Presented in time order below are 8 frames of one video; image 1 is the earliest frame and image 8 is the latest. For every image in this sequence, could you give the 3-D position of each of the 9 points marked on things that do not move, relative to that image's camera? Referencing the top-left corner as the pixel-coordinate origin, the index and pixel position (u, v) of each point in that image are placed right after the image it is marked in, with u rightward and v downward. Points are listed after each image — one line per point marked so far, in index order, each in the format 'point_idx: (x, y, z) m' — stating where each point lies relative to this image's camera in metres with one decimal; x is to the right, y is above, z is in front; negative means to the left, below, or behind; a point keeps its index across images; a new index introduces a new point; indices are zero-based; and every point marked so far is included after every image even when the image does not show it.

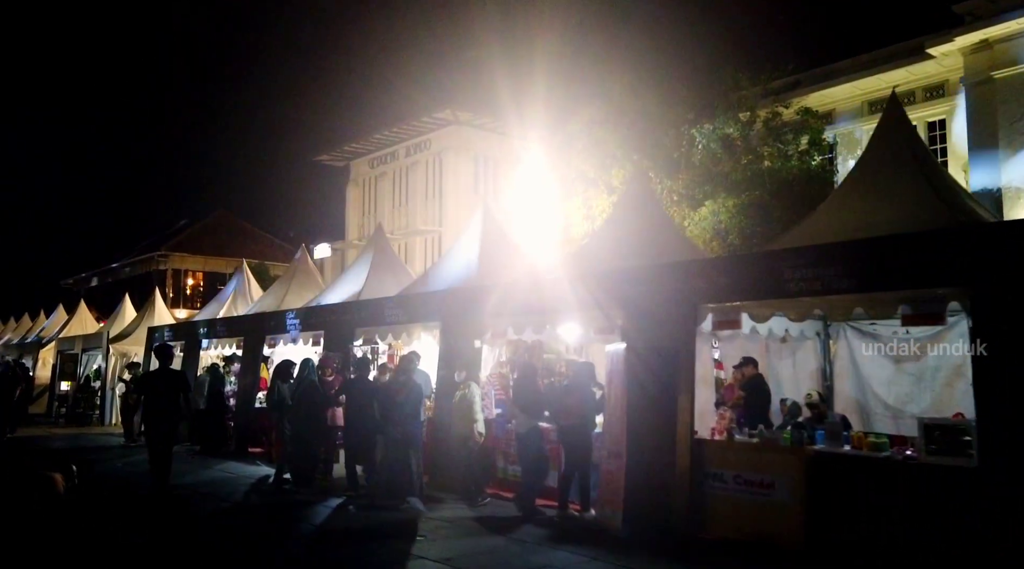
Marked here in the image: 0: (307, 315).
0: (-3.2, -0.5, +13.6) m
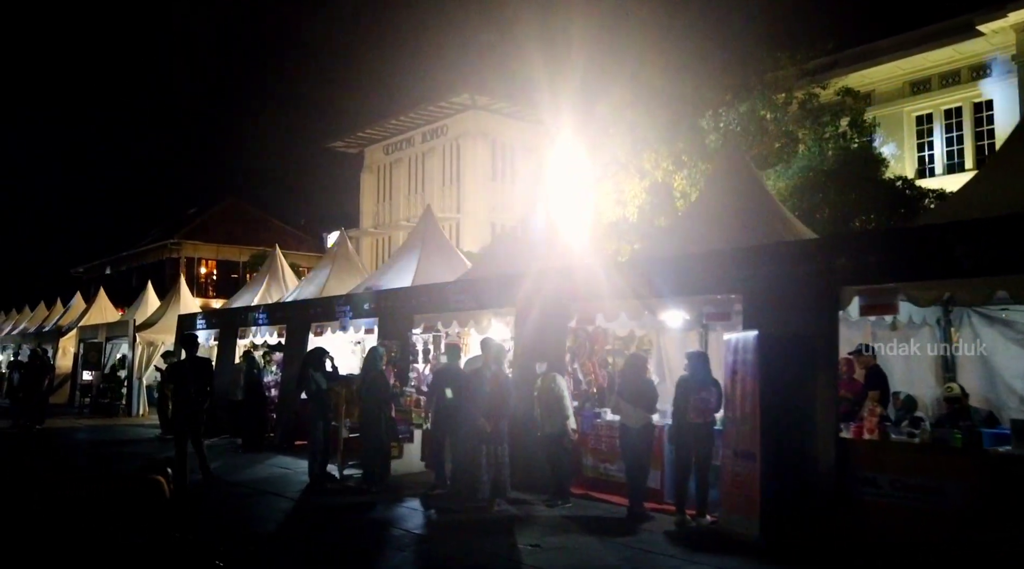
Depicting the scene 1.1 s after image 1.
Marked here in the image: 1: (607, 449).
0: (-2.3, -0.3, +12.9) m
1: (+0.9, -1.6, +8.3) m
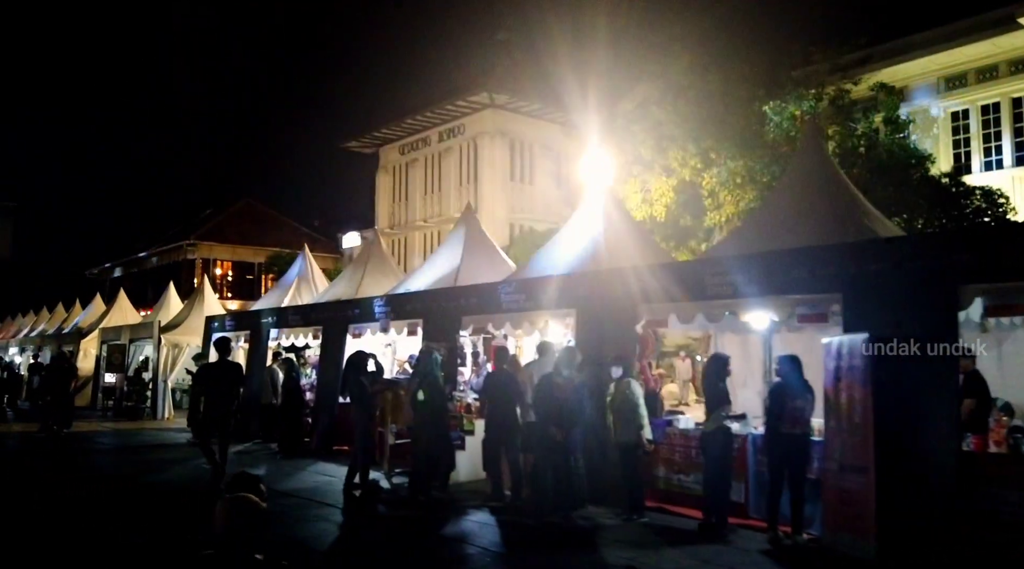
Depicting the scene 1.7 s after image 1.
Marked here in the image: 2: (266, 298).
0: (-1.6, -0.3, +12.4) m
1: (+1.6, -1.6, +7.8) m
2: (-5.3, -0.3, +18.6) m
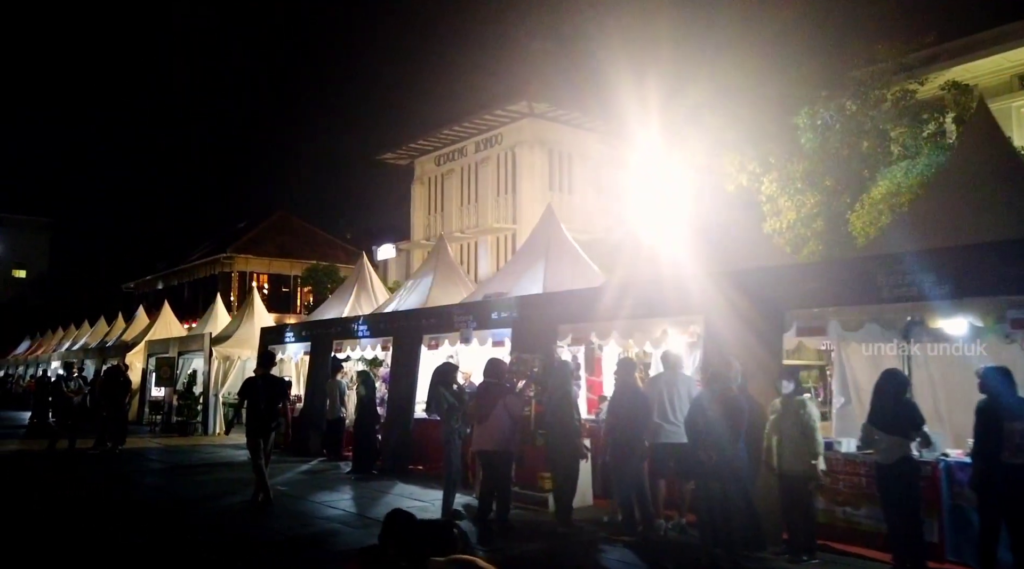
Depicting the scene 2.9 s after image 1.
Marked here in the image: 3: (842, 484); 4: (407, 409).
0: (-0.4, -0.4, +11.5) m
1: (+2.7, -1.6, +6.8) m
2: (-3.9, -0.5, +17.7) m
3: (+2.7, -1.6, +6.8) m
4: (-1.6, -1.9, +12.8) m
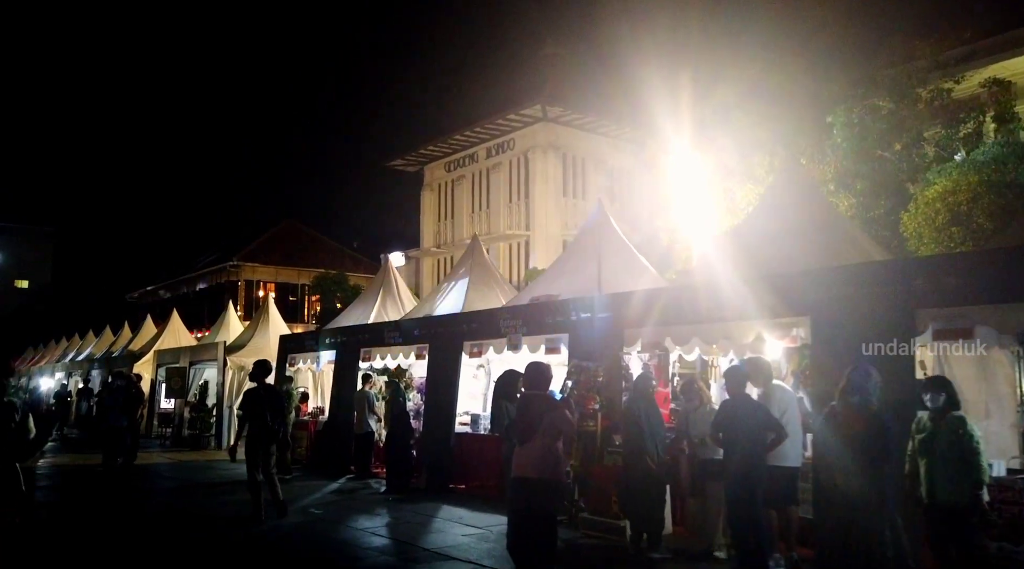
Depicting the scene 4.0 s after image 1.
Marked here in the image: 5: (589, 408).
0: (+0.3, -0.4, +10.4) m
1: (+3.3, -1.6, +5.7) m
2: (-3.2, -0.6, +16.7) m
3: (+3.3, -1.6, +5.7) m
4: (-0.9, -1.9, +11.7) m
5: (+0.8, -1.3, +8.8) m
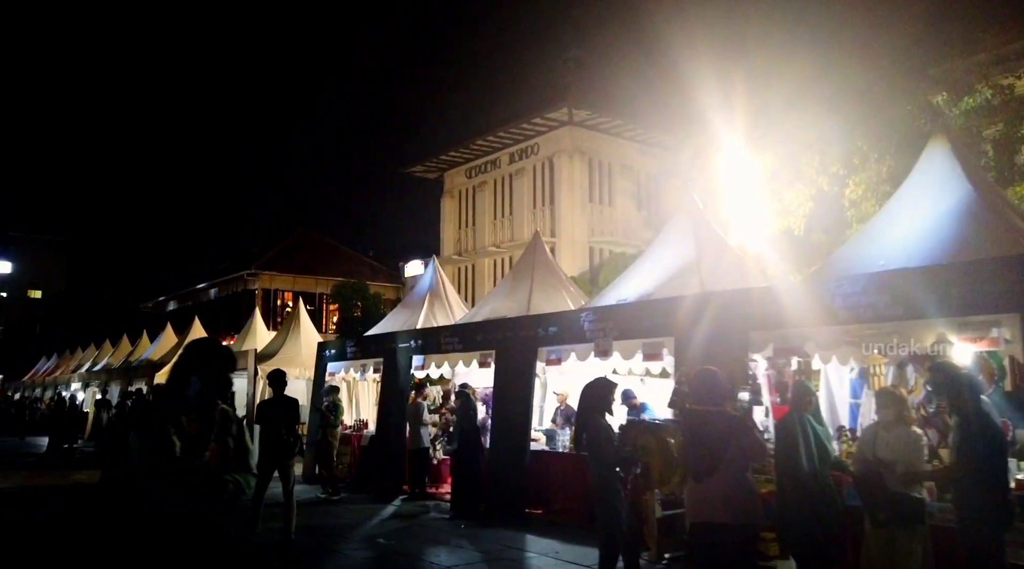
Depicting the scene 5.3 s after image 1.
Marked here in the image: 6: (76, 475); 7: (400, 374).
0: (+1.3, -0.4, +9.1) m
1: (+4.3, -1.5, +4.4) m
2: (-2.1, -0.6, +15.5) m
3: (+4.2, -1.5, +4.4) m
4: (+0.1, -1.9, +10.4) m
5: (+1.8, -1.2, +7.5) m
6: (-8.7, -3.8, +16.9) m
7: (-1.7, -1.4, +12.9) m
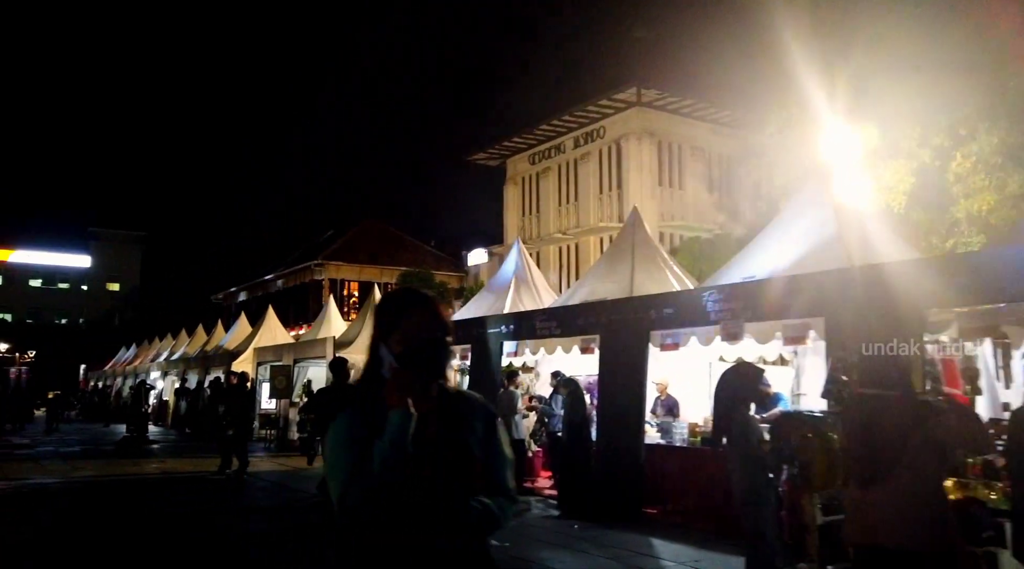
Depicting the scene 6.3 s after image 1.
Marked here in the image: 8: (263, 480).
0: (+2.4, -0.1, +8.1) m
1: (+5.1, -1.3, +3.2) m
2: (-0.5, -0.3, +14.7) m
3: (+5.1, -1.2, +3.2) m
4: (+1.3, -1.6, +9.5) m
5: (+2.8, -1.0, +6.5) m
6: (-7.0, -3.5, +16.6) m
7: (-0.3, -1.1, +12.1) m
8: (-4.2, -3.4, +14.4) m
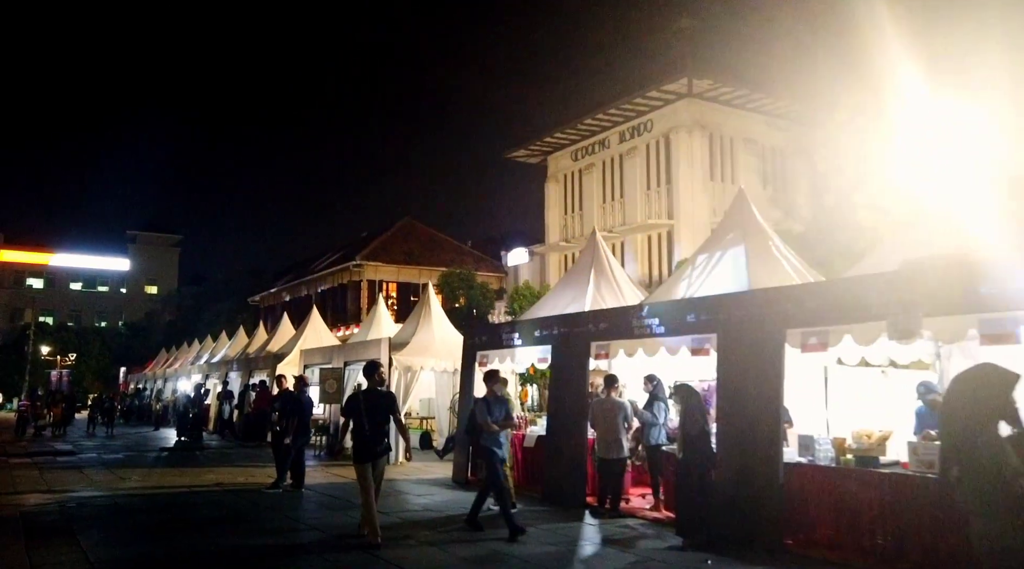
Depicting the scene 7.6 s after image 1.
0: (+3.4, 0.0, +6.7) m
1: (+5.9, -1.2, +1.6) m
2: (+0.7, -0.3, +13.3) m
3: (+5.9, -1.1, +1.7) m
4: (+2.4, -1.5, +8.1) m
5: (+3.8, -0.9, +5.0) m
6: (-5.6, -3.5, +15.4) m
7: (+0.9, -1.0, +10.8) m
8: (-2.9, -3.3, +13.1) m
